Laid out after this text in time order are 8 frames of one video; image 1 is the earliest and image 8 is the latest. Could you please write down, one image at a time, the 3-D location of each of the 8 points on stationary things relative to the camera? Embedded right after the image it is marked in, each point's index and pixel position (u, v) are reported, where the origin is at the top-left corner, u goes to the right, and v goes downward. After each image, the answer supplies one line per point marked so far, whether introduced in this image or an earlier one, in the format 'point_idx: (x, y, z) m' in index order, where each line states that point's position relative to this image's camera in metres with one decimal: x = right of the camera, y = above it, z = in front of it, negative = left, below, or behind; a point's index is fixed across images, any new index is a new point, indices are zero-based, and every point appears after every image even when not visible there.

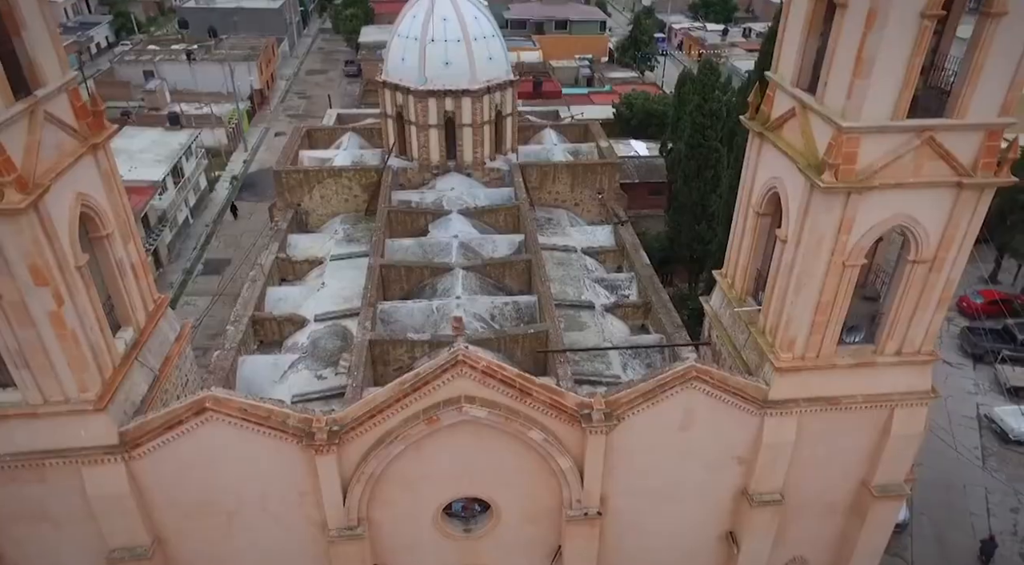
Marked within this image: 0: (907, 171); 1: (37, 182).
0: (+5.4, +1.5, +10.0) m
1: (-5.8, +1.3, +8.9) m
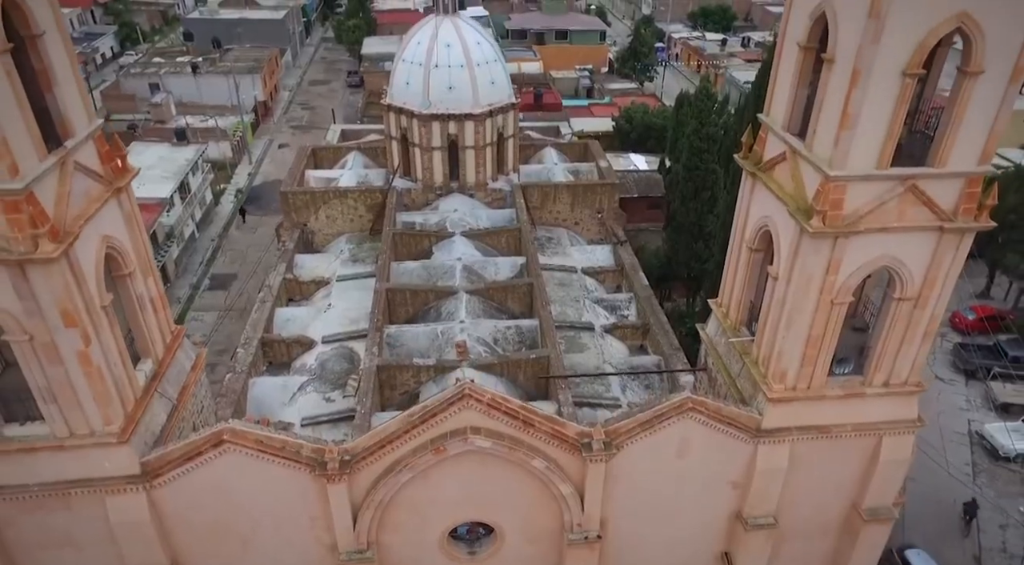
0: (+5.5, +1.0, +10.5) m
1: (-5.8, +0.7, +9.4) m
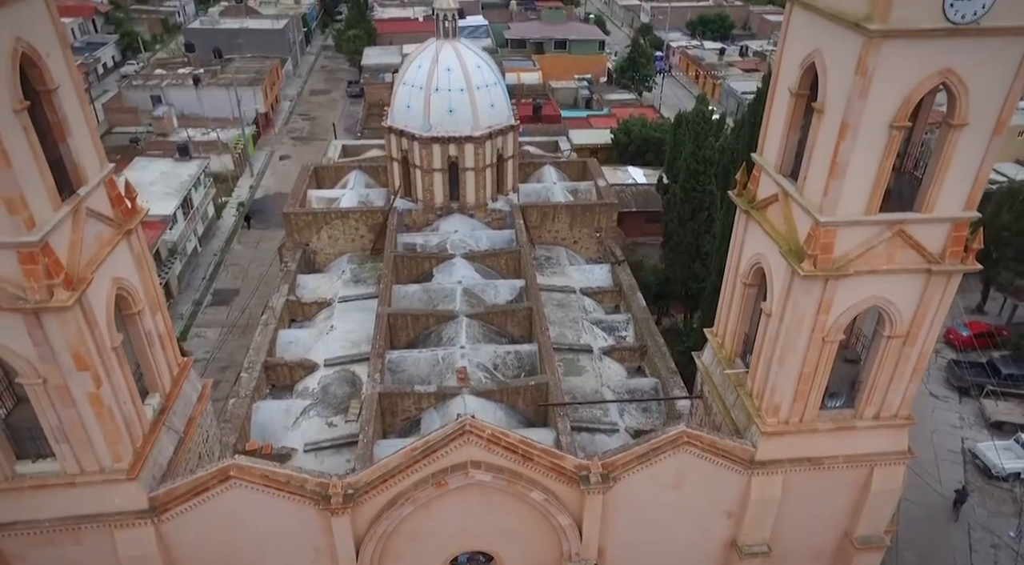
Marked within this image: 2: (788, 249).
0: (+5.5, +0.3, +10.8) m
1: (-5.8, +0.1, +9.7) m
2: (+4.2, +0.5, +11.1) m
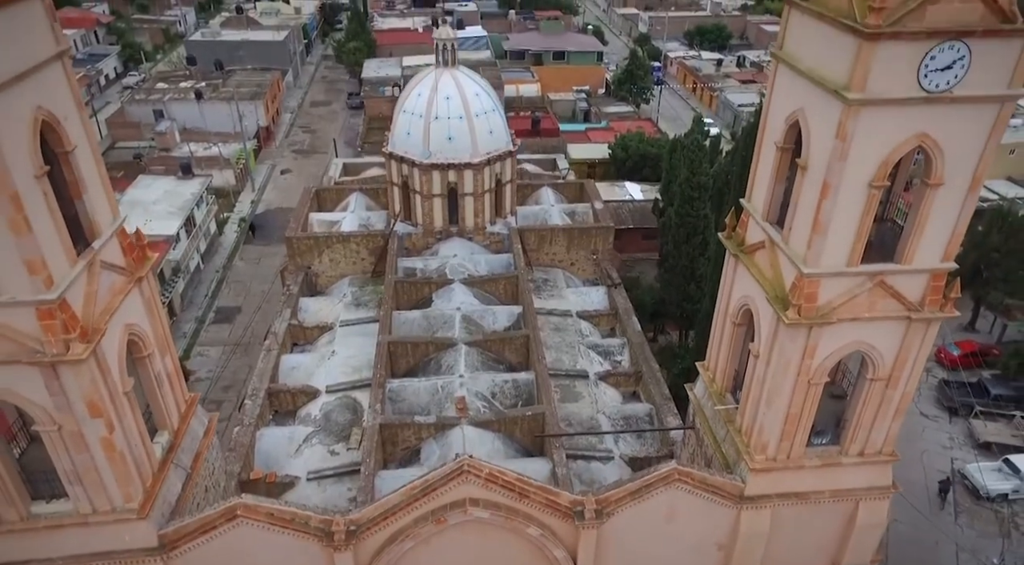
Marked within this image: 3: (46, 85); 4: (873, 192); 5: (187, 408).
0: (+5.4, -0.4, +11.2) m
1: (-5.9, -0.6, +10.2) m
2: (+4.2, -0.2, +11.5) m
3: (-6.1, +2.6, +9.5) m
4: (+5.0, +1.3, +10.1) m
5: (-6.0, -2.3, +13.3) m
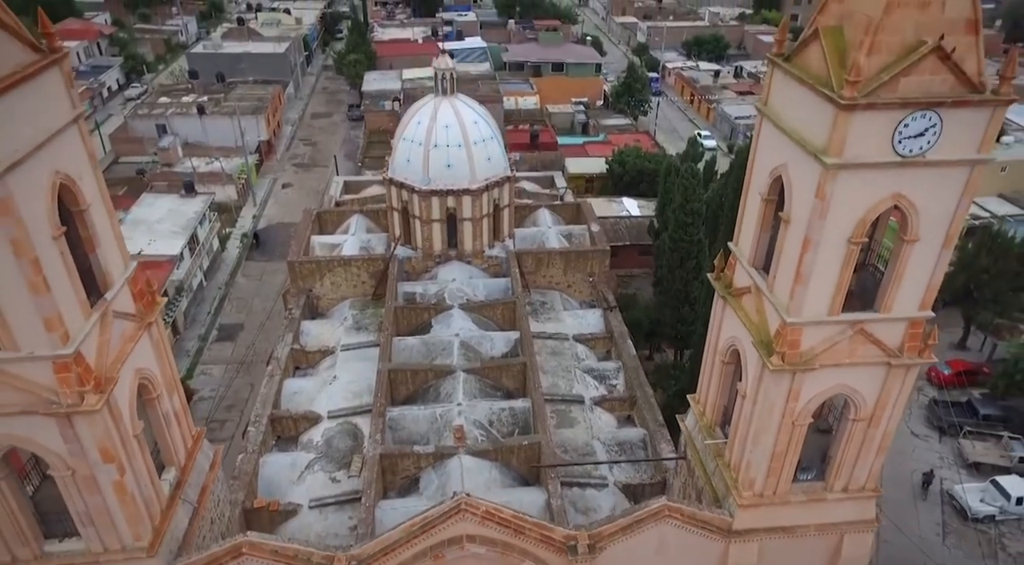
0: (+5.4, -1.1, +11.7) m
1: (-5.9, -1.4, +10.6) m
2: (+4.1, -1.0, +12.0) m
3: (-6.2, +1.8, +10.0) m
4: (+5.0, +0.5, +10.6) m
5: (-6.1, -3.1, +13.8) m
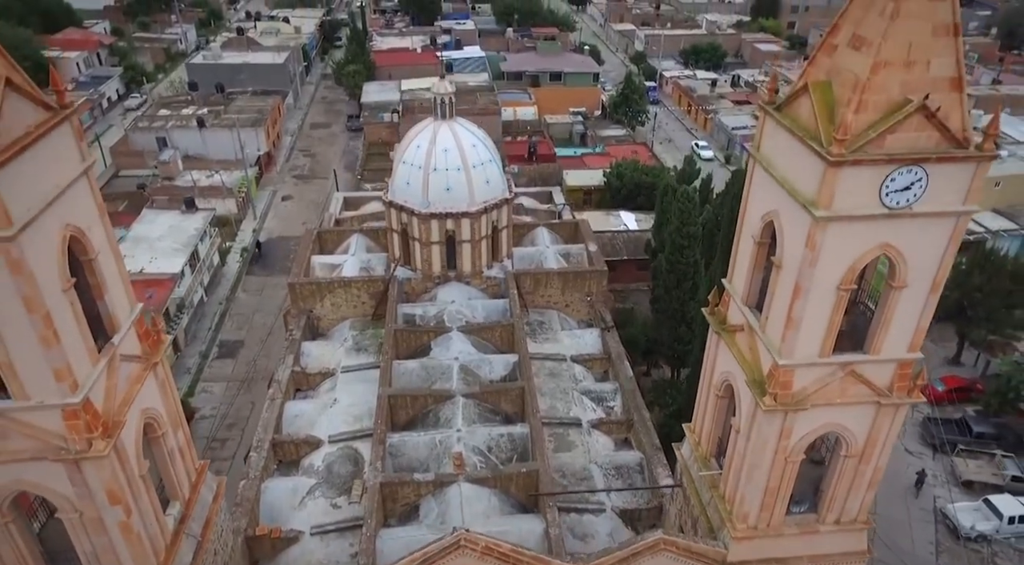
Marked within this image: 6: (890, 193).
0: (+5.3, -1.8, +12.0) m
1: (-6.0, -2.1, +10.9) m
2: (+4.1, -1.6, +12.3) m
3: (-6.2, +1.1, +10.2) m
4: (+4.9, -0.2, +10.9) m
5: (-6.1, -3.8, +14.0) m
6: (+5.2, +1.2, +10.1) m
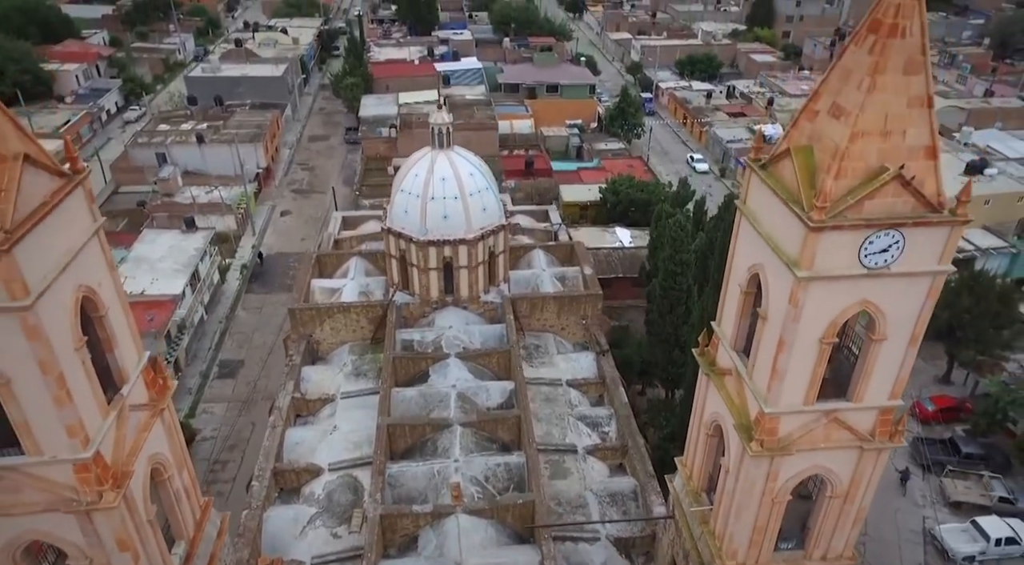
0: (+5.3, -2.7, +12.4) m
1: (-6.0, -2.9, +11.3) m
2: (+4.0, -2.5, +12.7) m
3: (-6.3, +0.3, +10.6) m
4: (+4.9, -1.0, +11.3) m
5: (-6.2, -4.6, +14.4) m
6: (+5.2, +0.4, +10.5) m
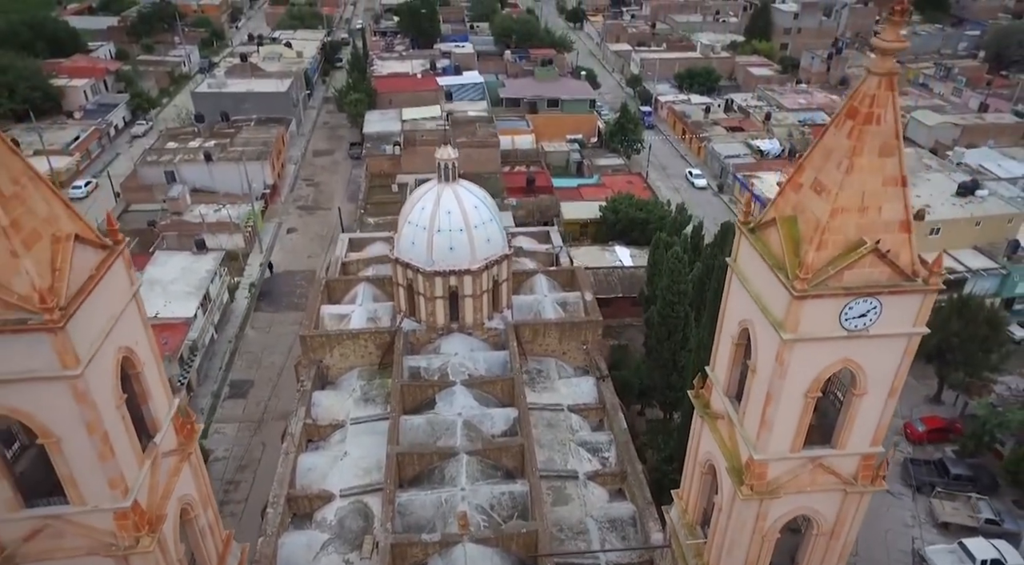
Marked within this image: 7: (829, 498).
0: (+5.4, -3.6, +13.3) m
1: (-5.9, -3.9, +12.1) m
2: (+4.1, -3.5, +13.6) m
3: (-6.2, -0.7, +11.5) m
4: (+5.0, -2.0, +12.2) m
5: (-6.1, -5.6, +15.3) m
6: (+5.3, -0.6, +11.4) m
7: (+5.9, -4.0, +13.6) m
